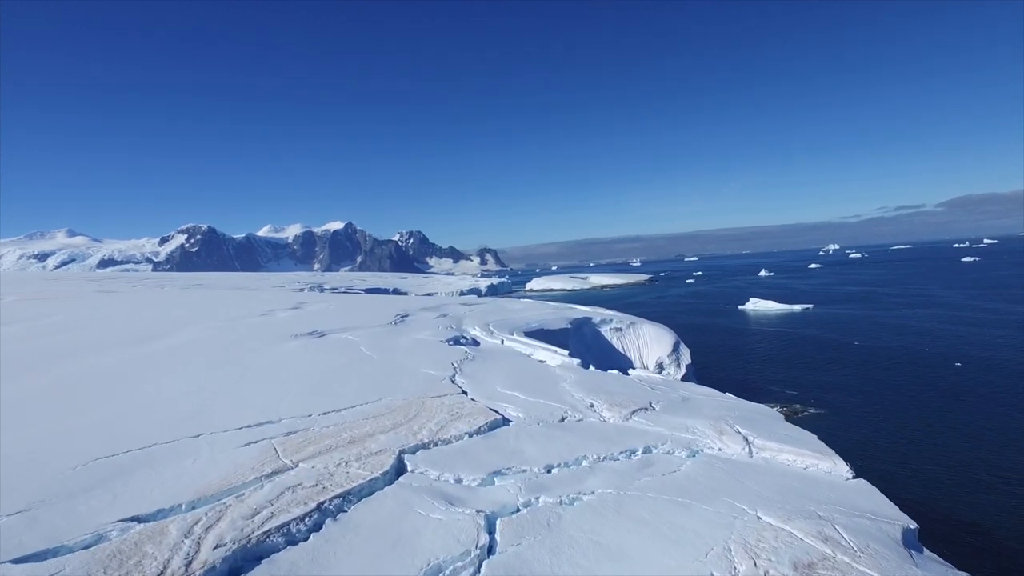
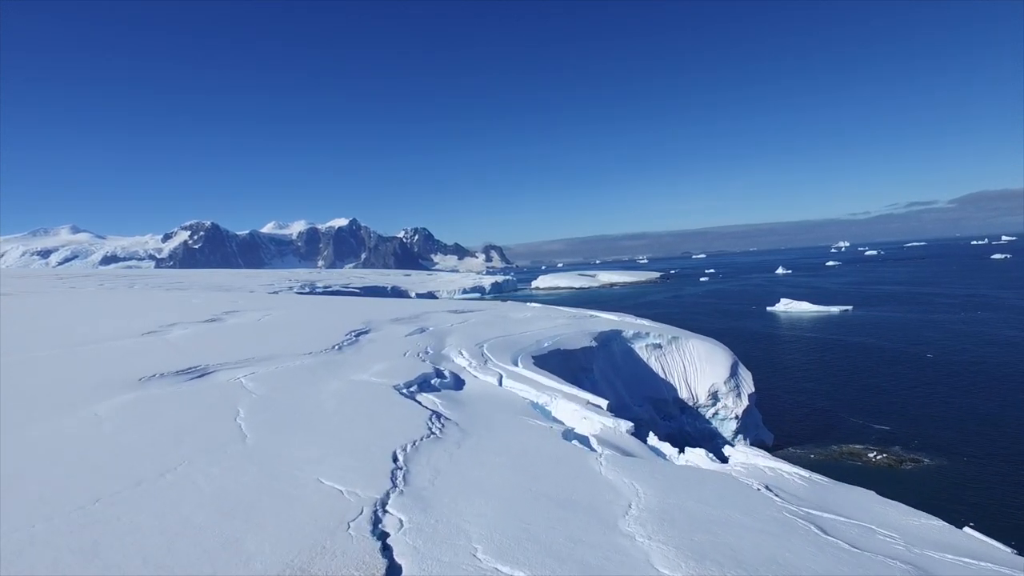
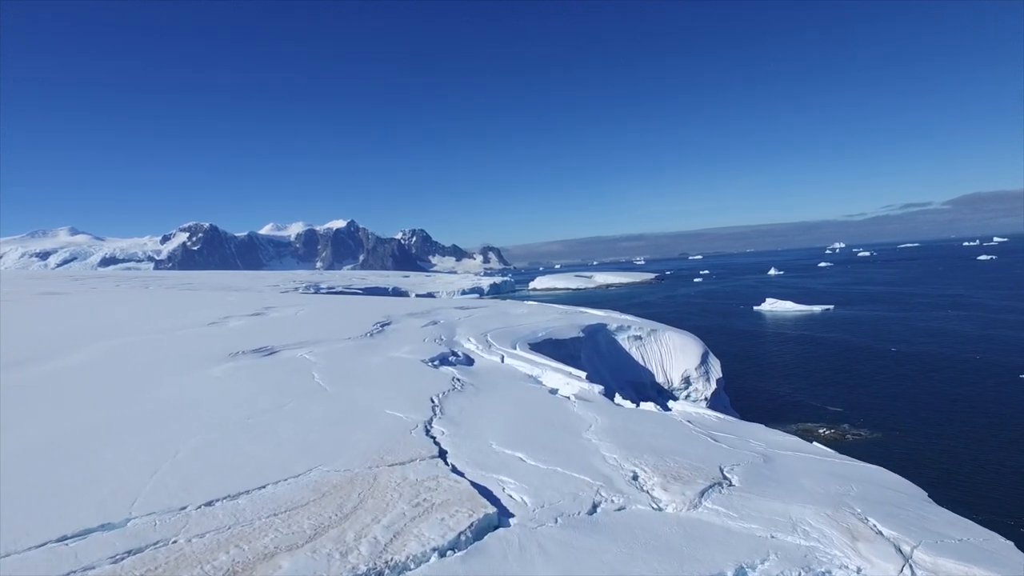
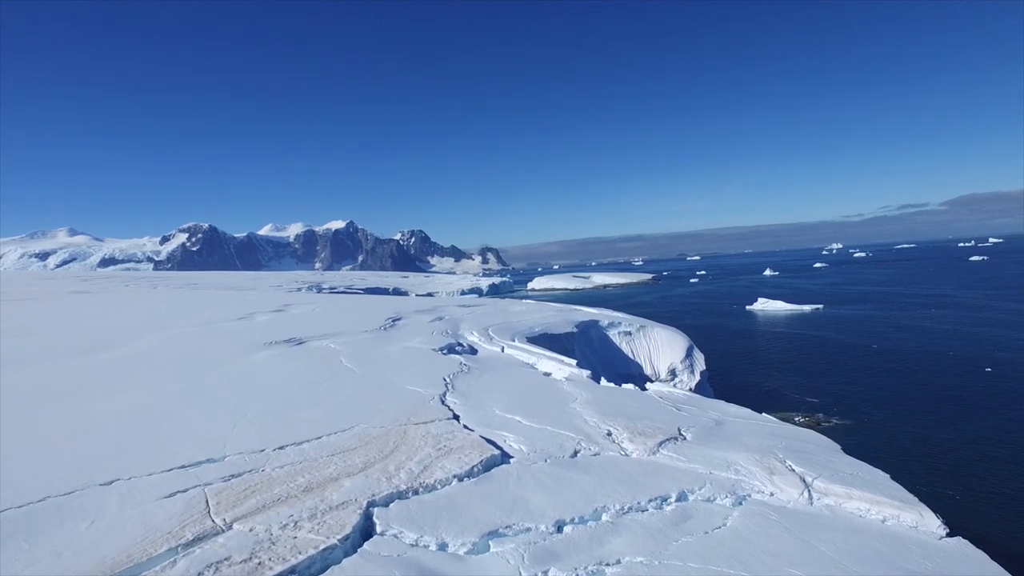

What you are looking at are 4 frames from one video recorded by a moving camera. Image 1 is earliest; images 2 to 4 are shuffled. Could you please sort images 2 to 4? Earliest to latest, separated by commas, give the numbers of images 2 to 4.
4, 3, 2
